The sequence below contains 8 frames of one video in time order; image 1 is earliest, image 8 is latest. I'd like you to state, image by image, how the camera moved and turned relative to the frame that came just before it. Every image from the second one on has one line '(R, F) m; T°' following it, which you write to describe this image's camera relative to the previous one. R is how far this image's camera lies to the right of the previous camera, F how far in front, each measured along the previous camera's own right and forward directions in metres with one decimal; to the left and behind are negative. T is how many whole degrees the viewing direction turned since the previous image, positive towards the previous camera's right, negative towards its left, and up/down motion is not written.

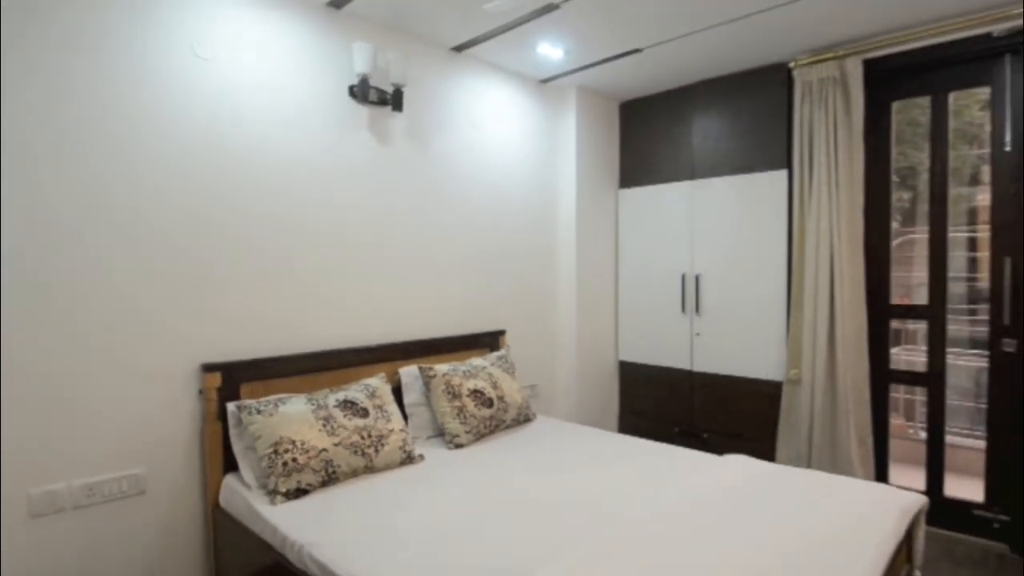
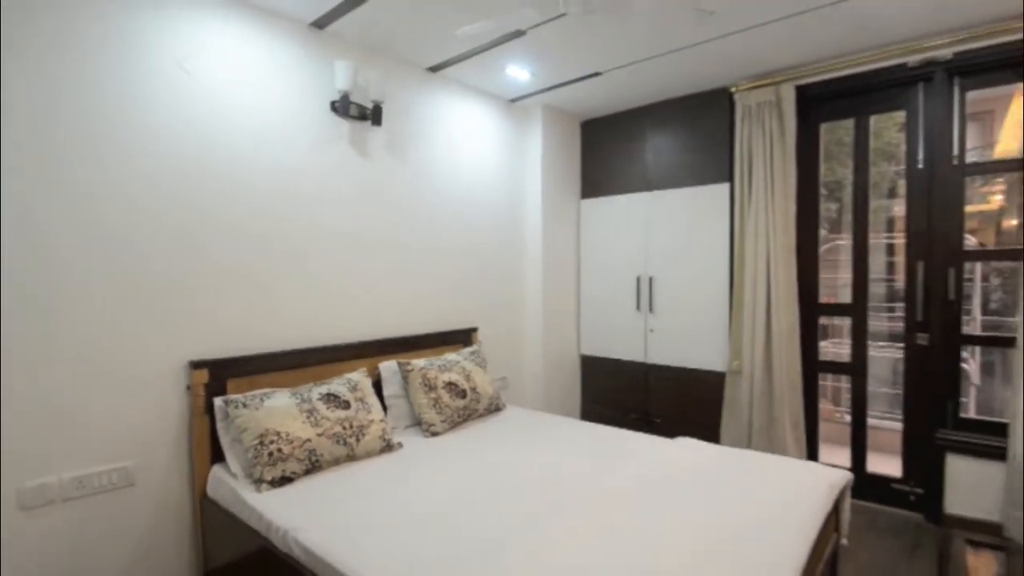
(+0.1, -0.3) m; +2°
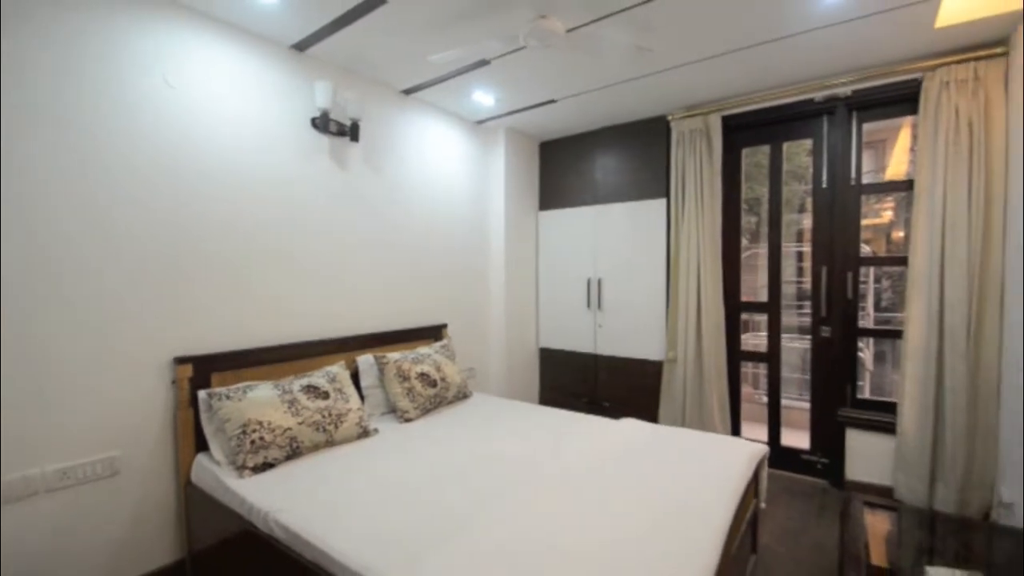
(0.0, -0.4) m; +4°
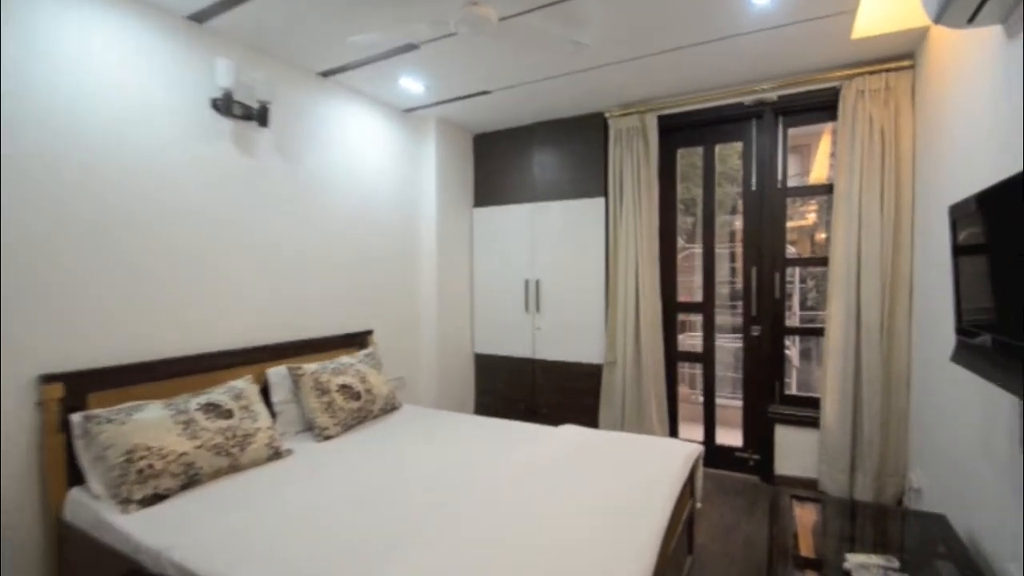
(-0.1, +0.2) m; +8°
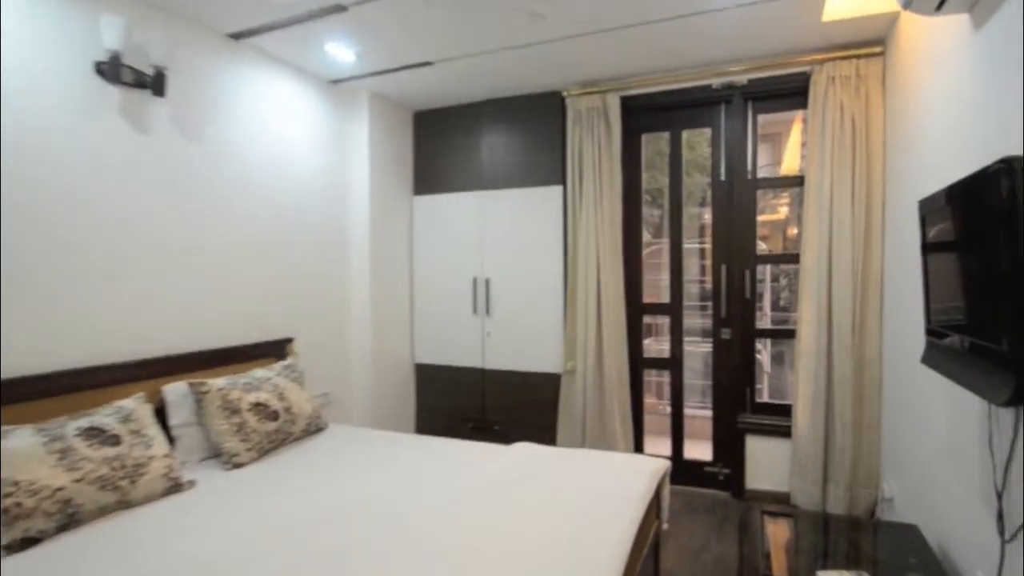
(+0.1, +0.4) m; +5°
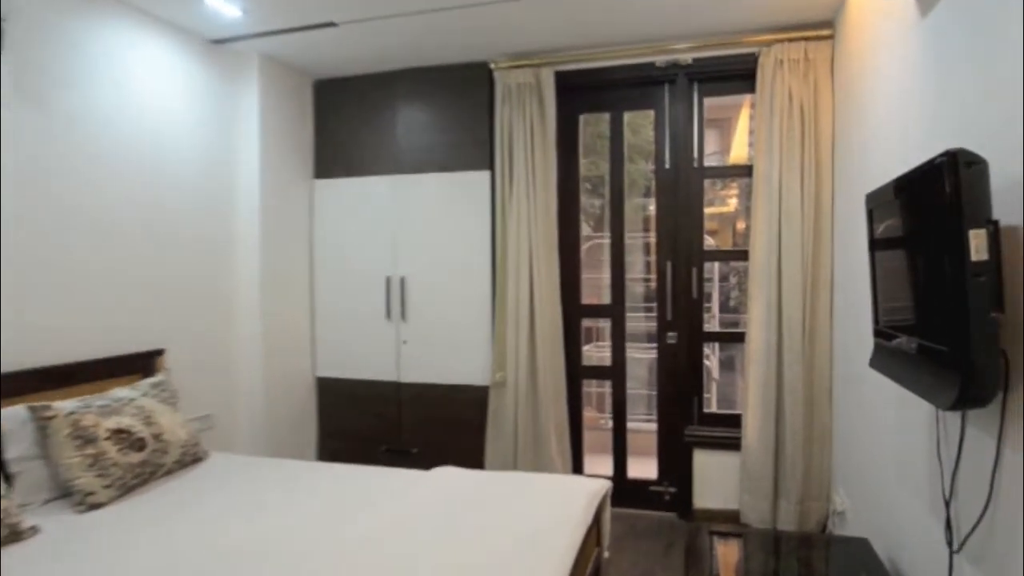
(+0.1, +0.4) m; +6°
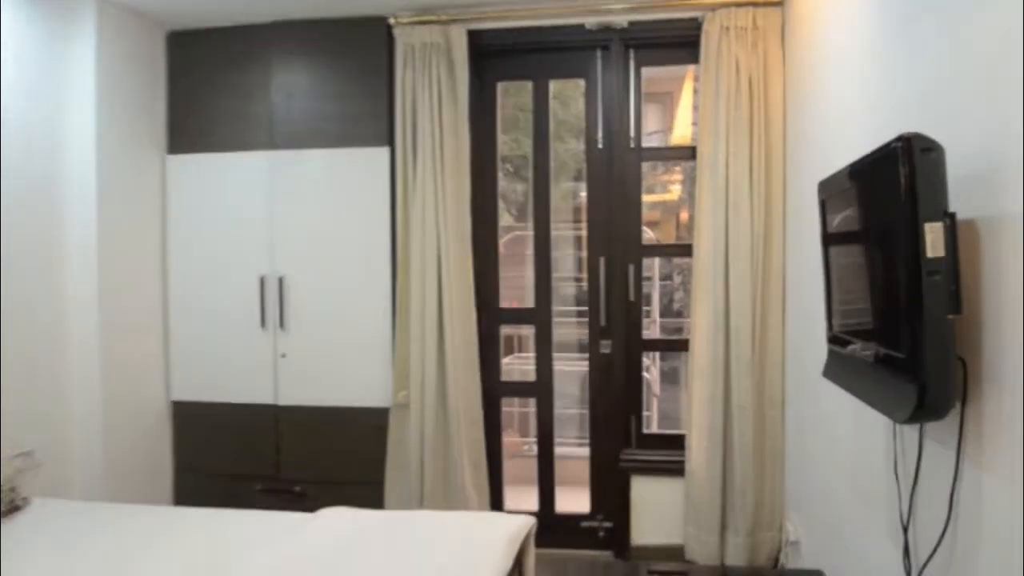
(+0.2, +0.4) m; +5°
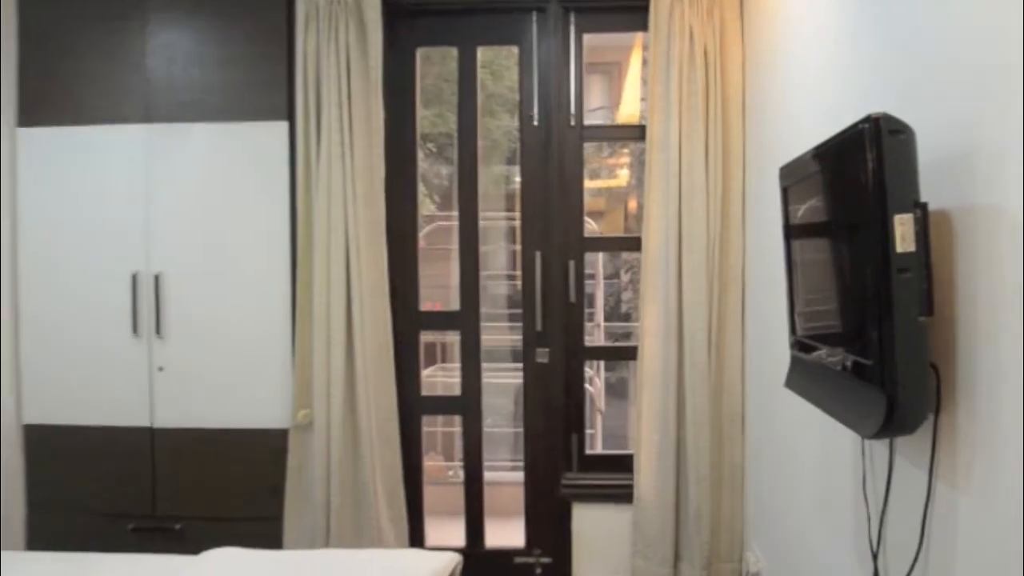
(+0.2, +0.3) m; +3°
